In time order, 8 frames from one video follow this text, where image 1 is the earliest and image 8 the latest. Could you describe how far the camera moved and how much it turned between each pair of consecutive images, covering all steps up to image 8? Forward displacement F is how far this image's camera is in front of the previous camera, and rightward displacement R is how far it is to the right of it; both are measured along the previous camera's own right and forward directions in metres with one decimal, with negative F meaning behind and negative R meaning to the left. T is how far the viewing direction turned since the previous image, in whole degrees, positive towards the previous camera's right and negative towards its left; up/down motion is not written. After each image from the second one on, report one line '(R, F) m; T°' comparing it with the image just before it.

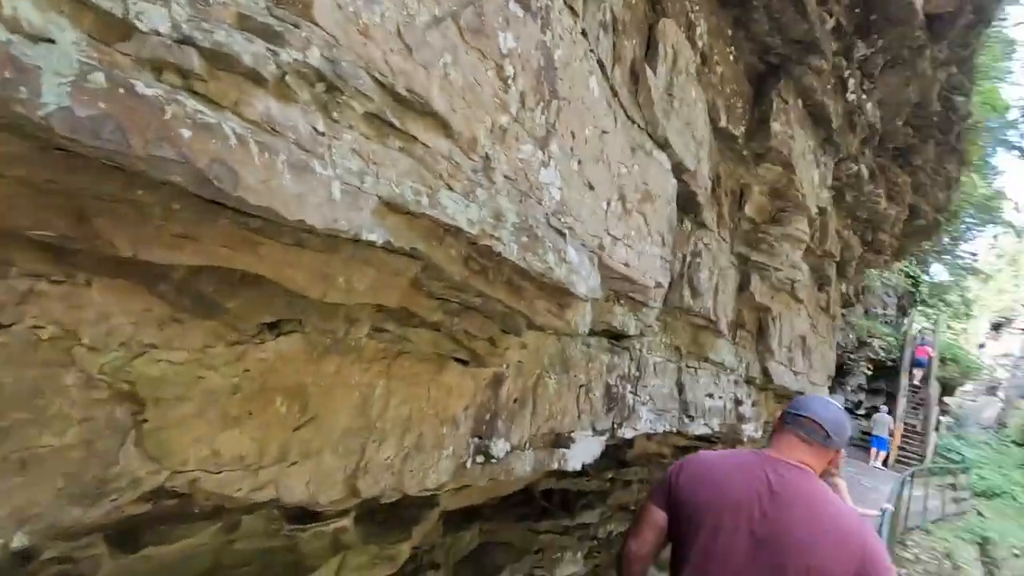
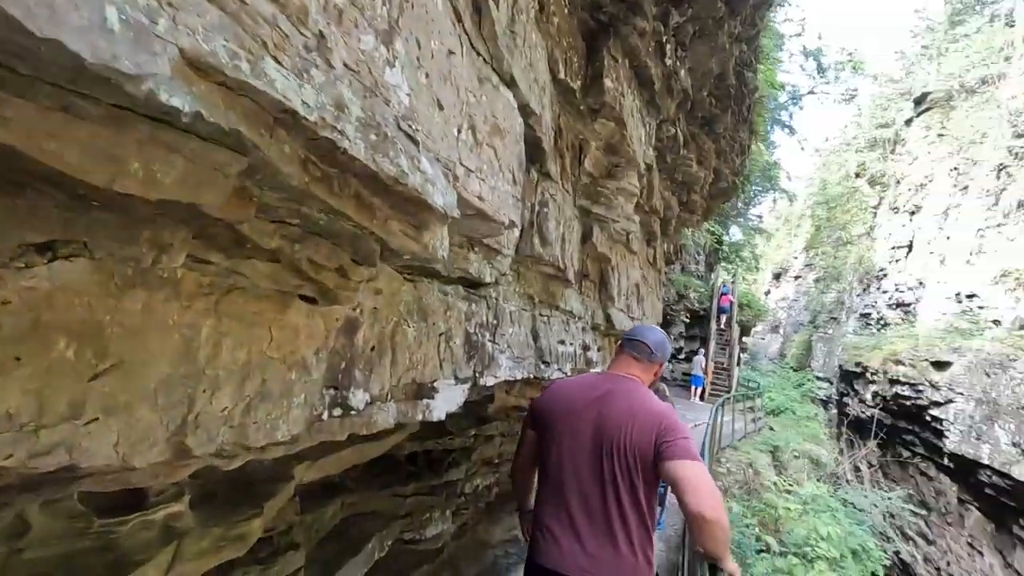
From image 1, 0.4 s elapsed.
(0.0, 0.0) m; +16°
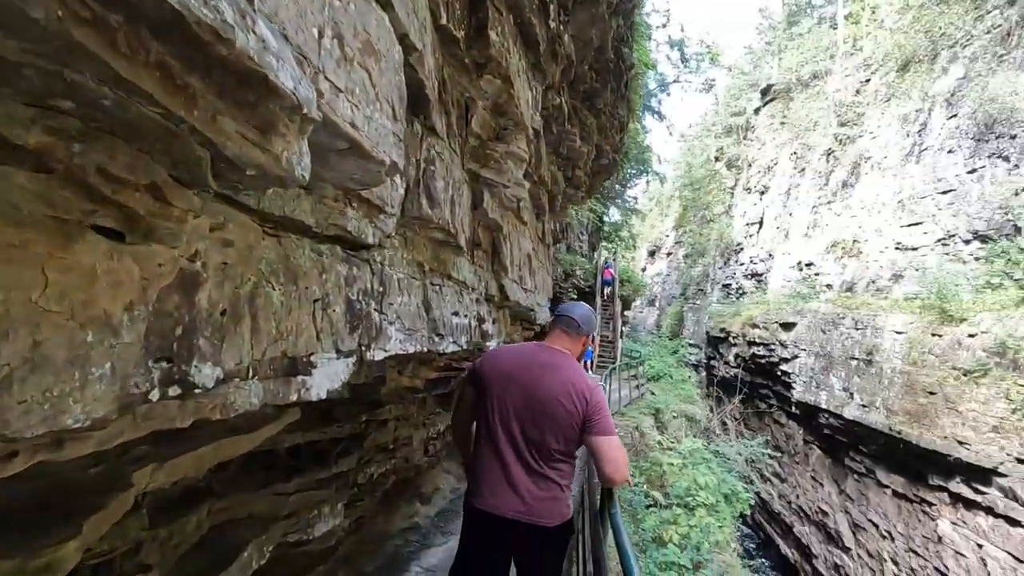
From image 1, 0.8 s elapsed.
(0.0, +0.1) m; +12°
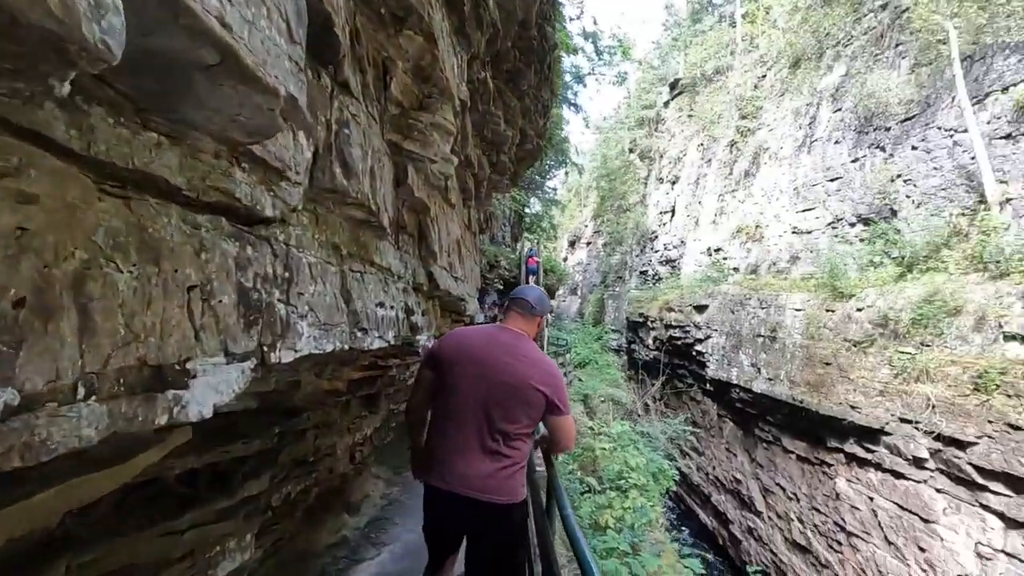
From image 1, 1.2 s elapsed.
(0.0, +0.2) m; +8°
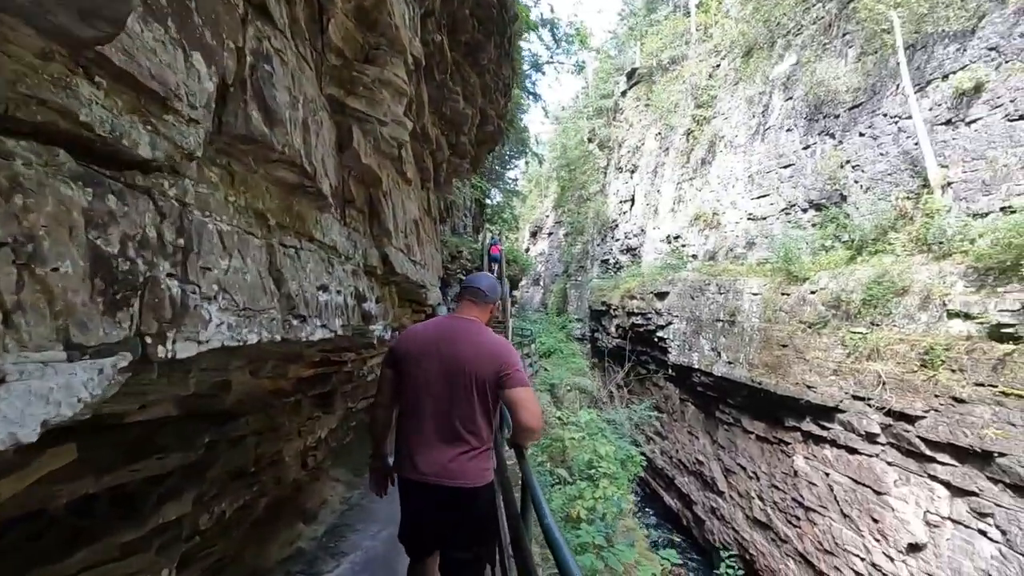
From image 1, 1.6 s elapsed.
(0.0, +0.2) m; +4°
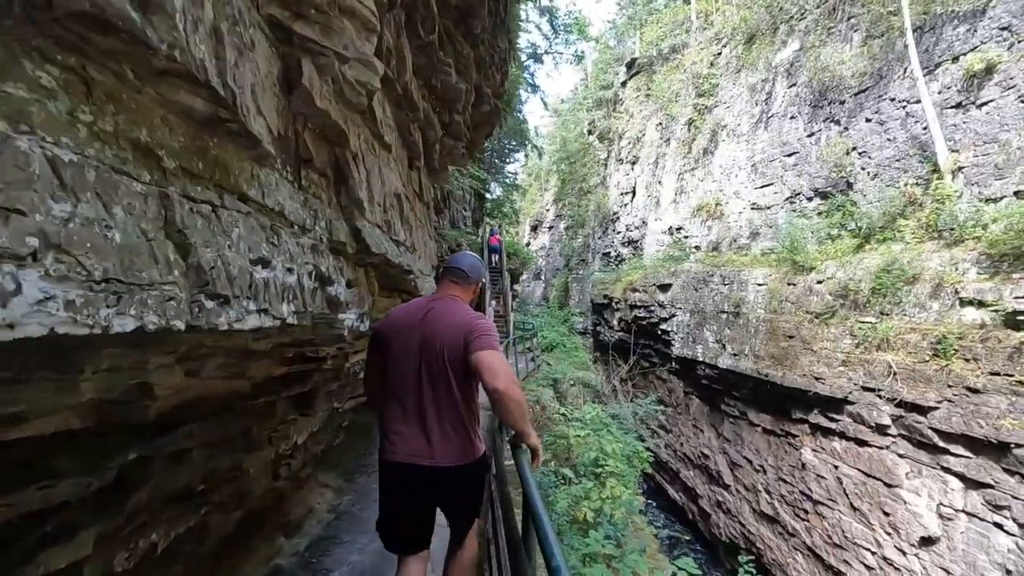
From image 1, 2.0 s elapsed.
(0.0, +0.3) m; 0°
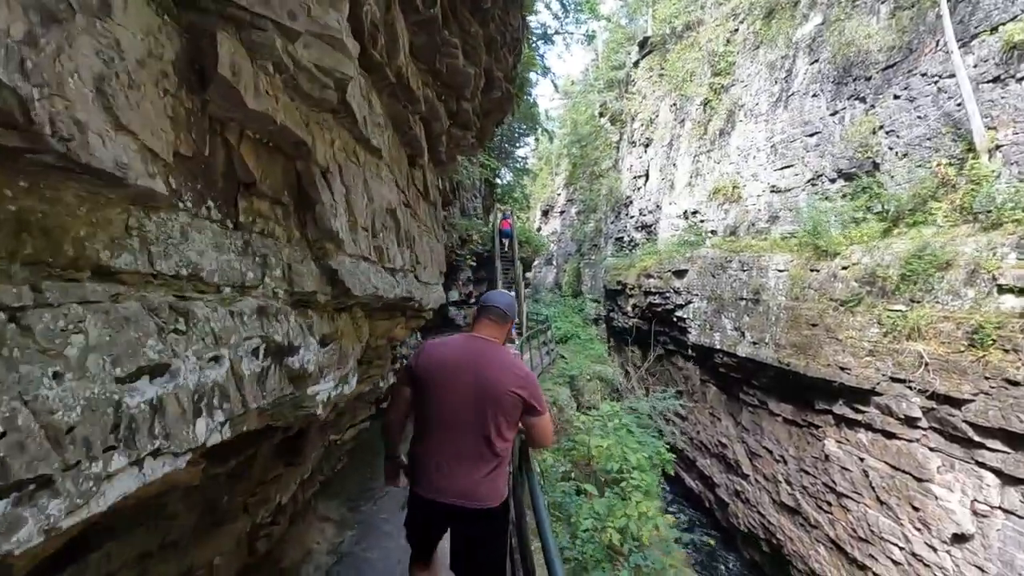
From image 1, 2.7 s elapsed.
(0.0, +0.5) m; -1°
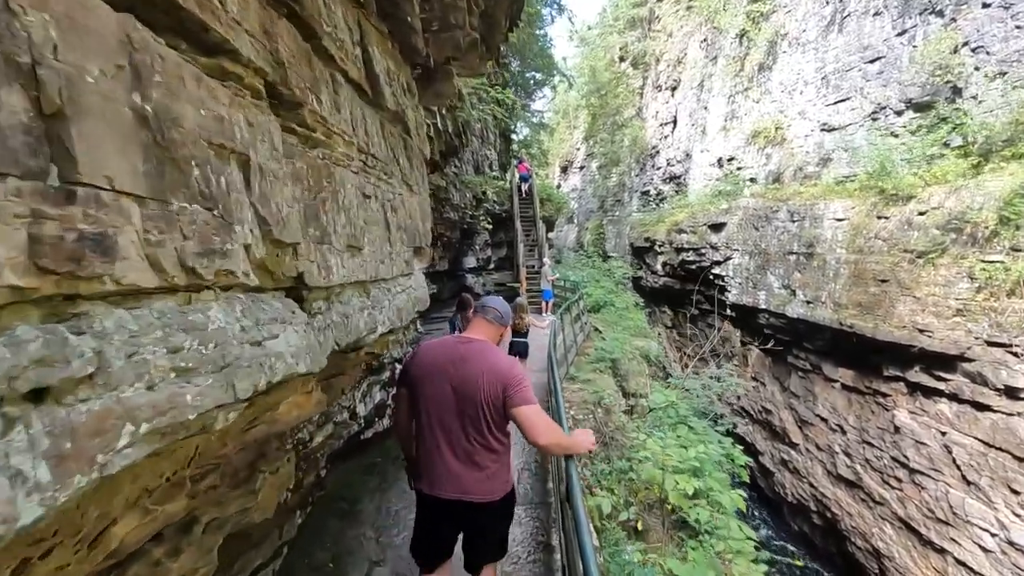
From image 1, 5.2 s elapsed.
(-0.1, +2.0) m; -2°
